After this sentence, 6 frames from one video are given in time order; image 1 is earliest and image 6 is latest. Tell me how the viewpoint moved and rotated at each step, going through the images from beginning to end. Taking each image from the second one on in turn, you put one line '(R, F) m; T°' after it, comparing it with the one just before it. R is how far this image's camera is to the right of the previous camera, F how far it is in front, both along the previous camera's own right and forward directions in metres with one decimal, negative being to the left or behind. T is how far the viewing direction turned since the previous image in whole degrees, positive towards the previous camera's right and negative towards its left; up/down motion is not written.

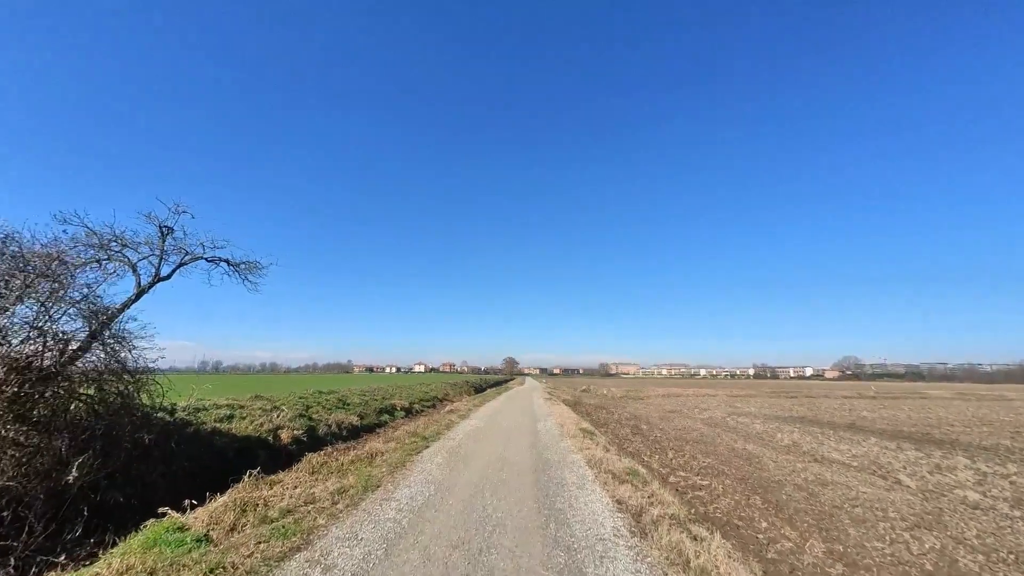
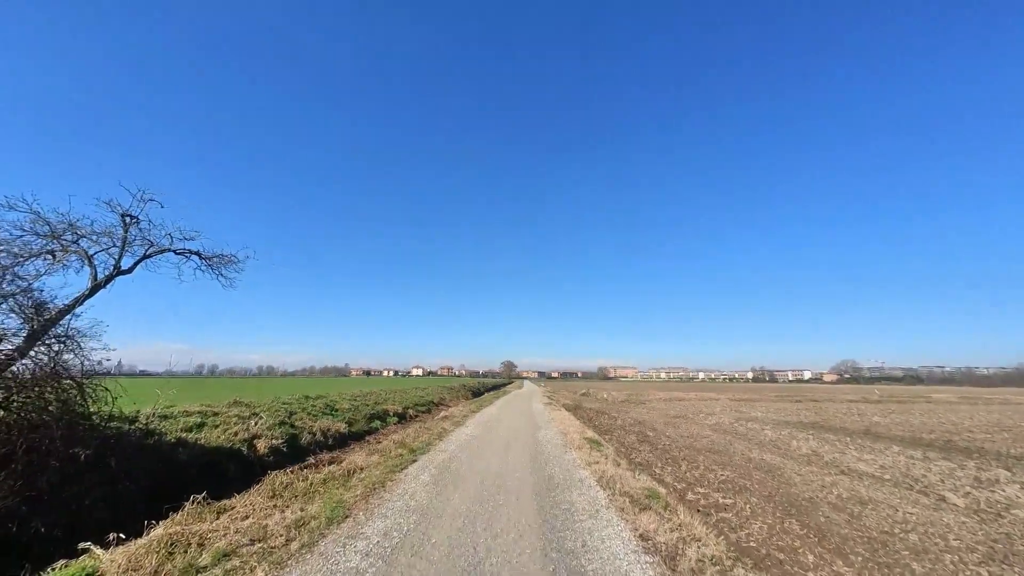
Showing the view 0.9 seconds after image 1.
(0.0, +0.5) m; 0°
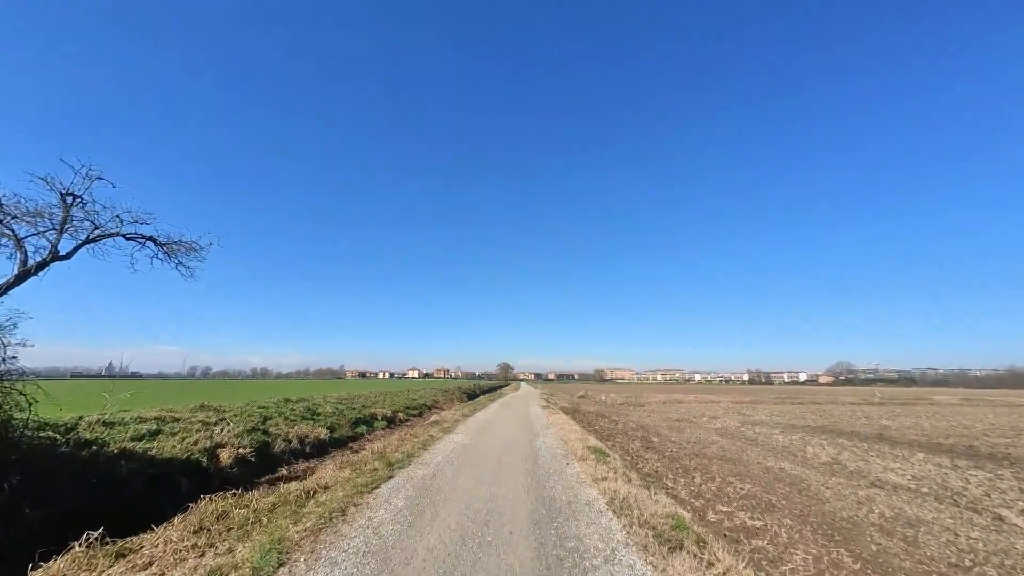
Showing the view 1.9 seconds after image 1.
(0.0, +0.6) m; 0°
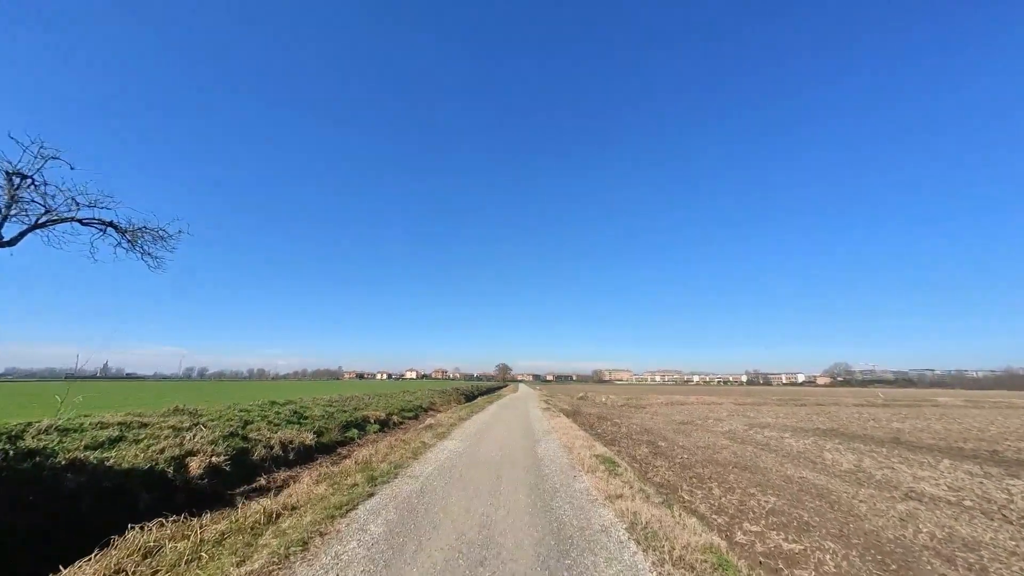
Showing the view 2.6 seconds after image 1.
(0.0, +0.4) m; 0°
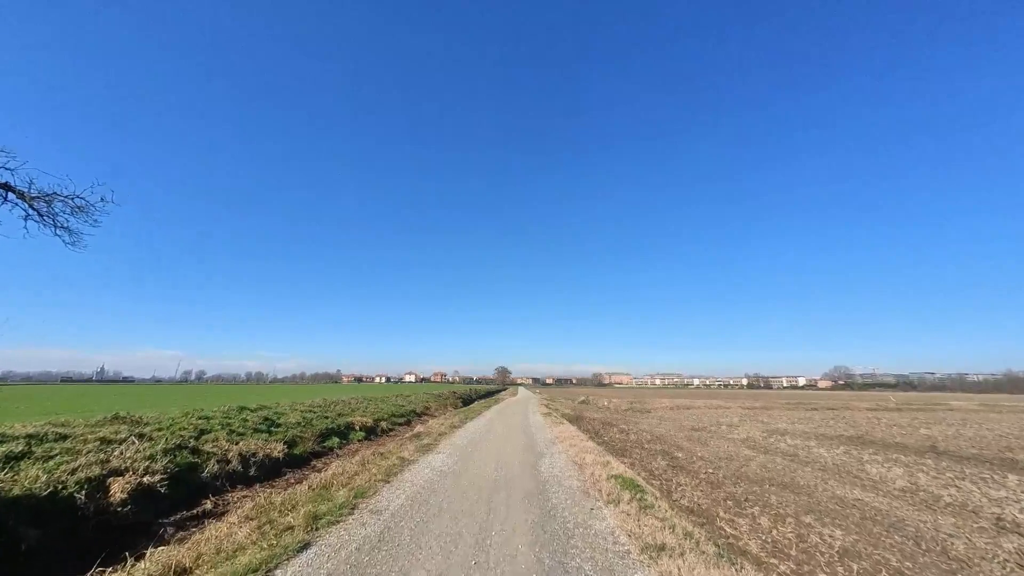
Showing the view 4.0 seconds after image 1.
(0.0, +0.8) m; 0°
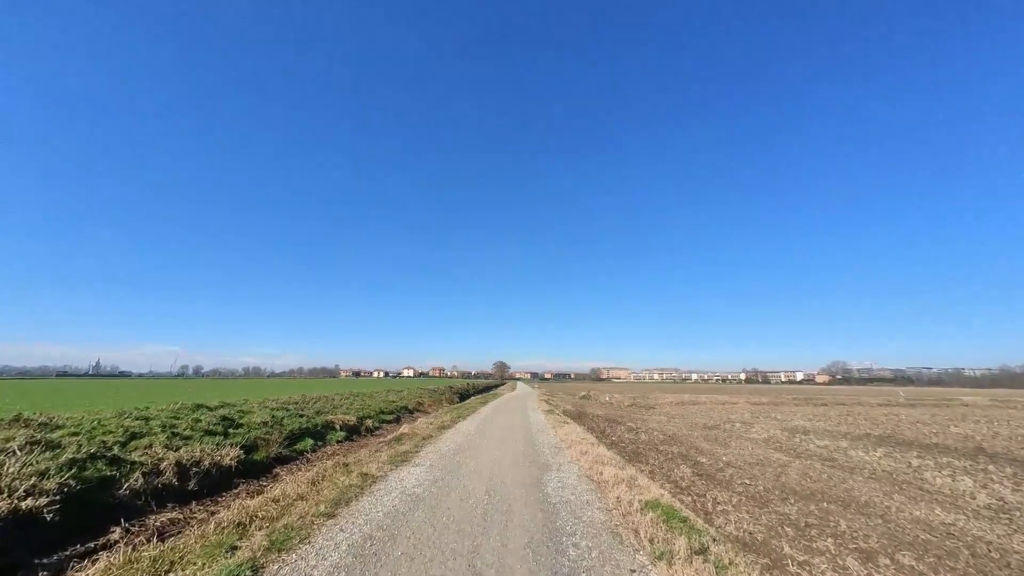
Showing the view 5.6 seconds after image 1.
(-2.1, +2.7) m; 0°
